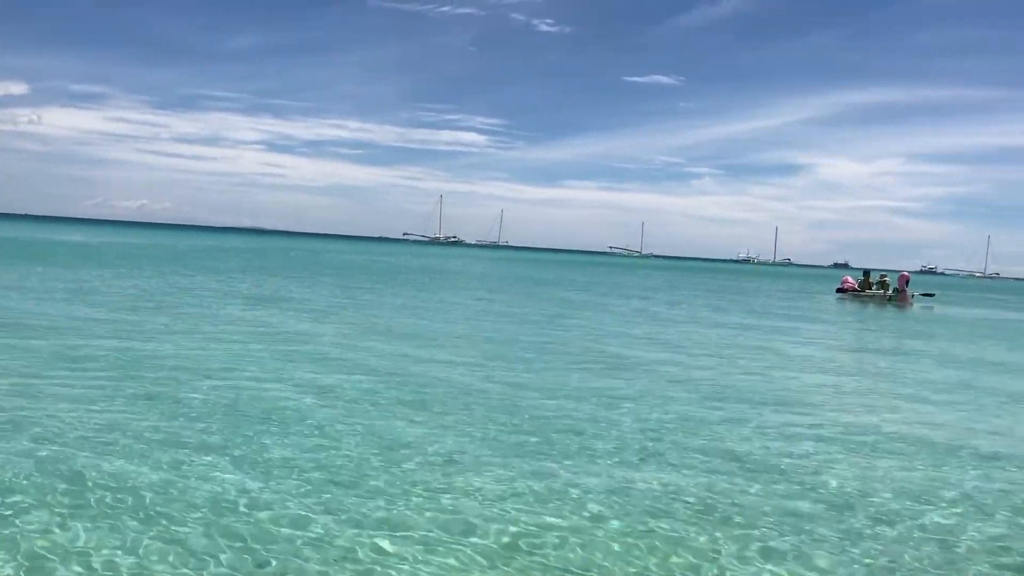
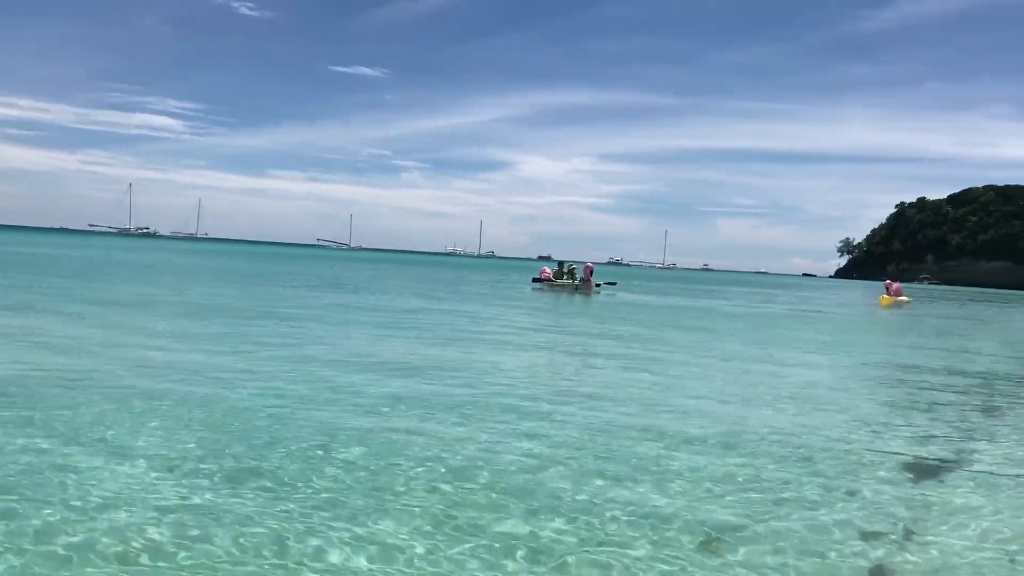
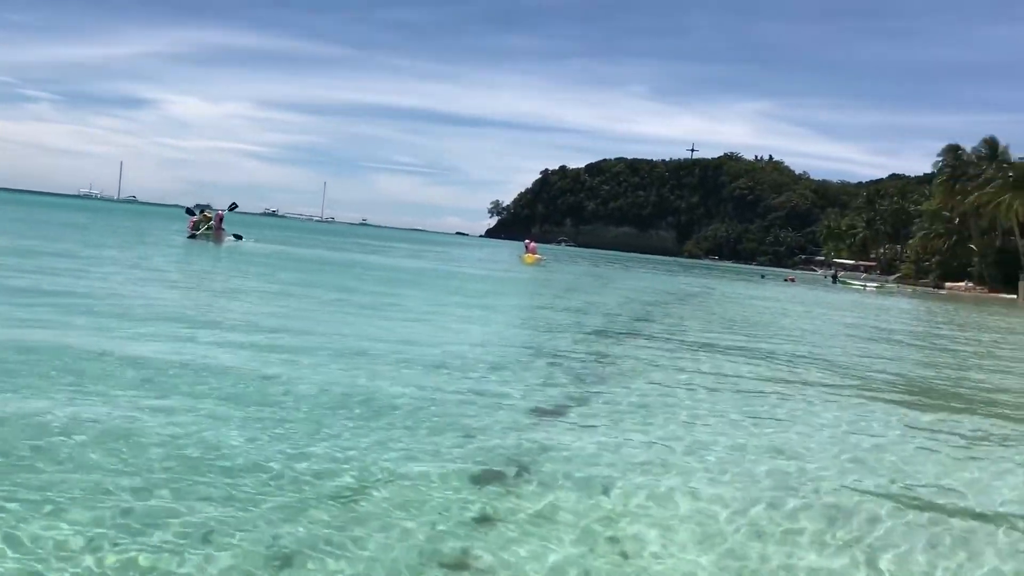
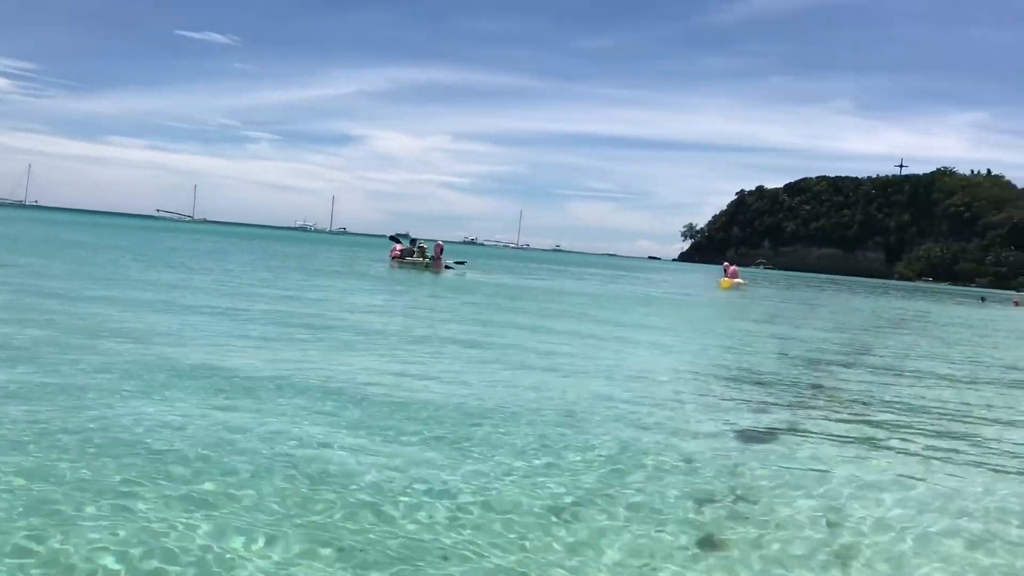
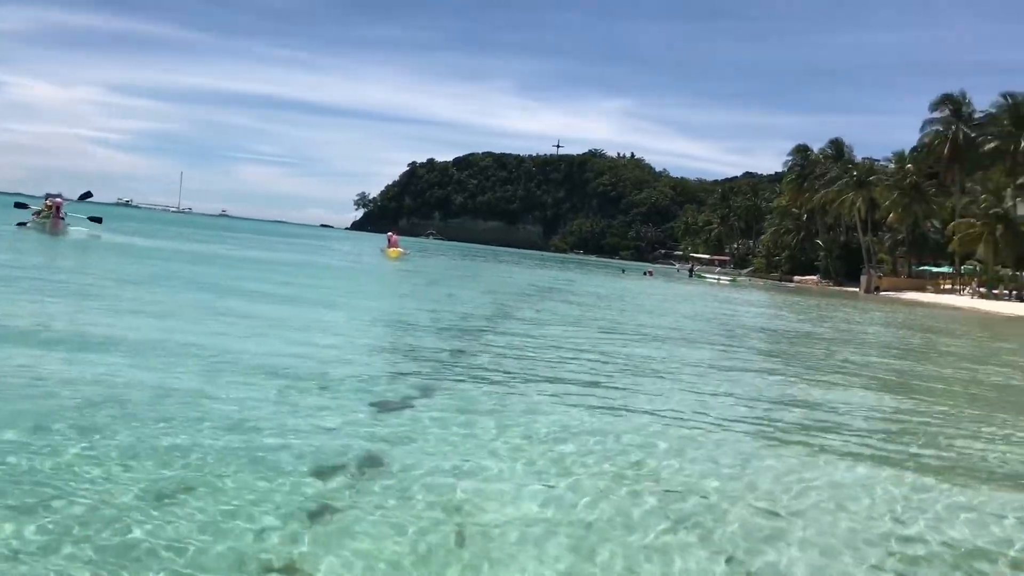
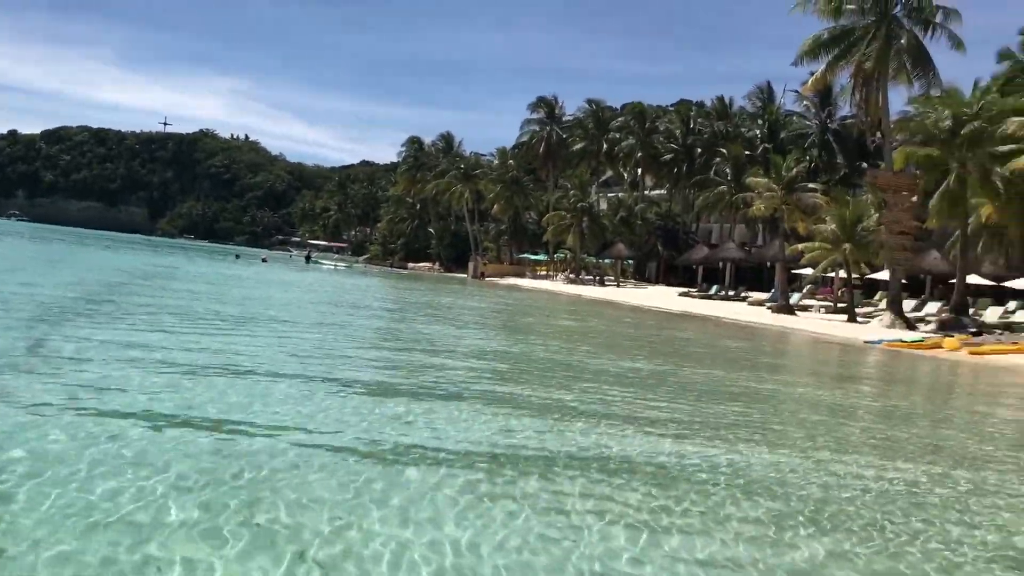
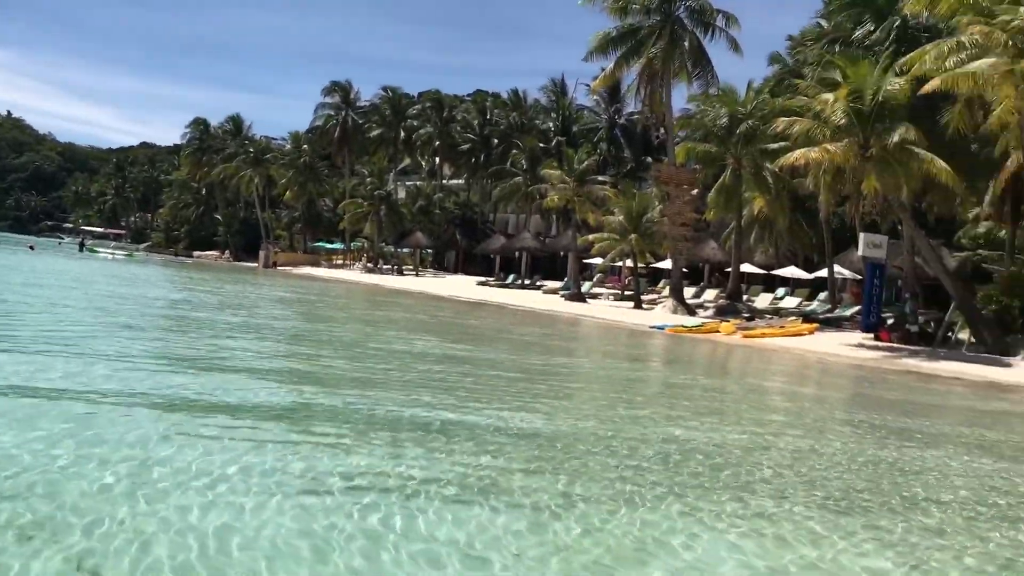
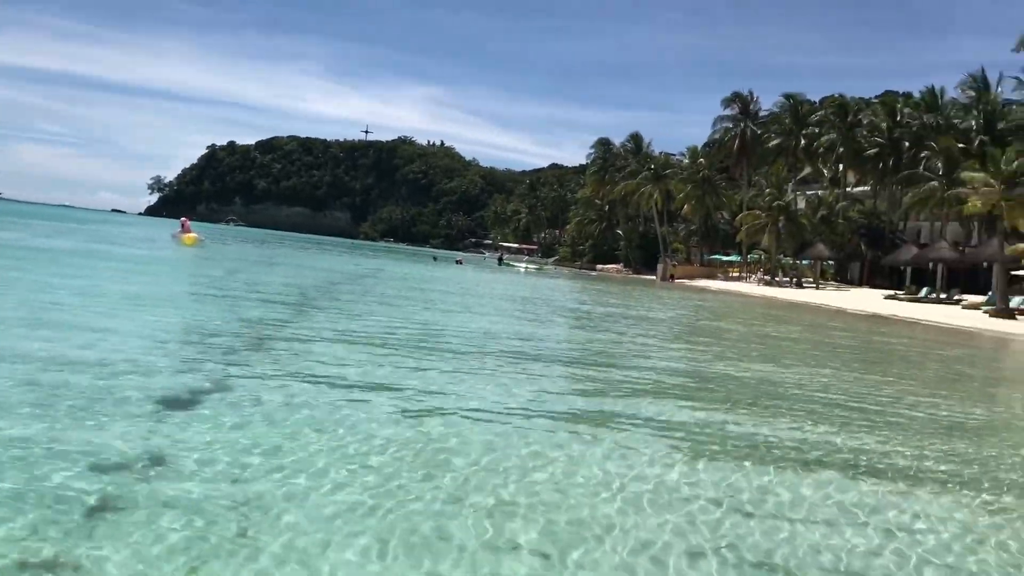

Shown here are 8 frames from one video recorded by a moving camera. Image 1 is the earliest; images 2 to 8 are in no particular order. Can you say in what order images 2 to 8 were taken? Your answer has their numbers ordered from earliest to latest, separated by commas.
2, 4, 3, 5, 8, 6, 7
